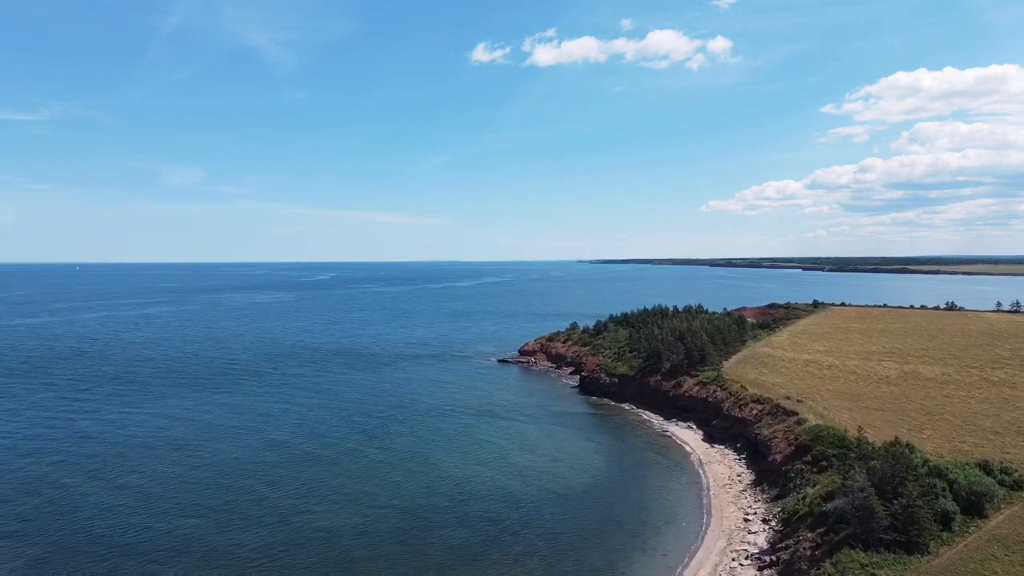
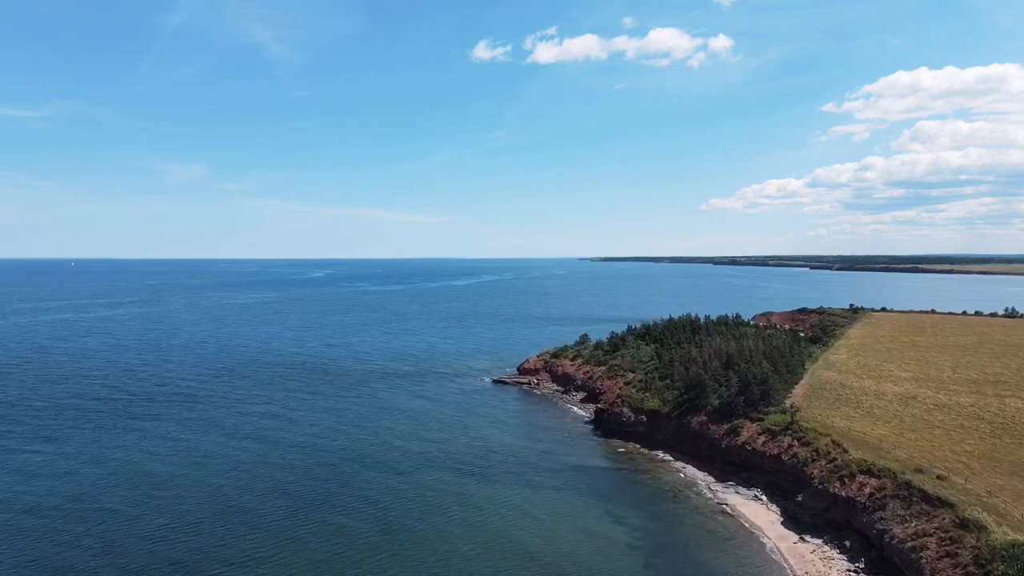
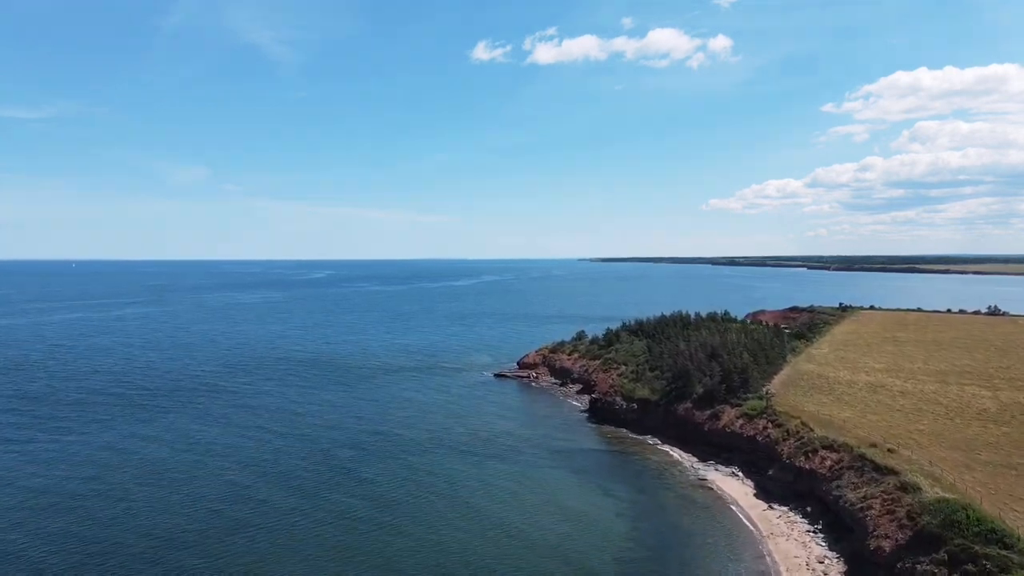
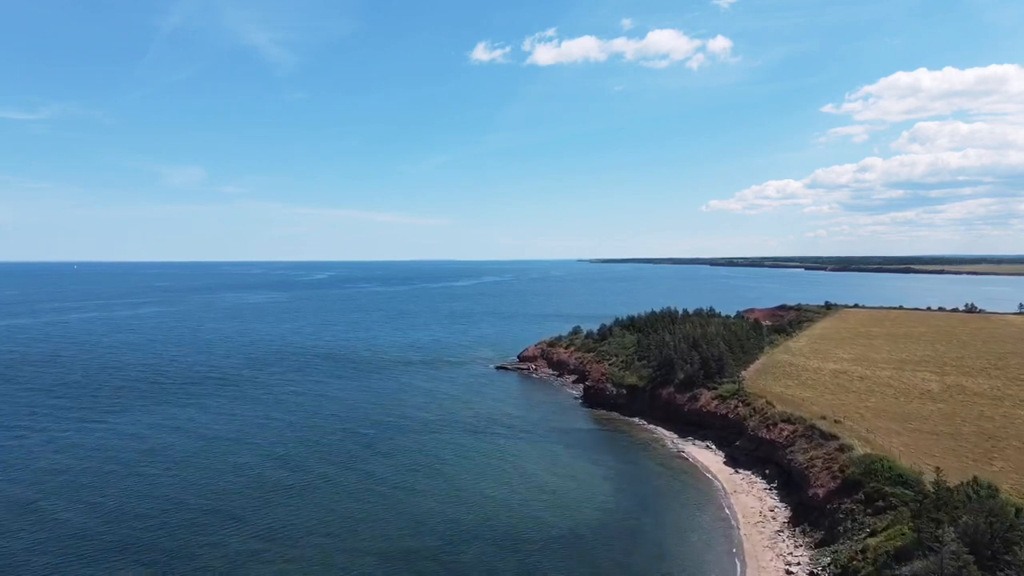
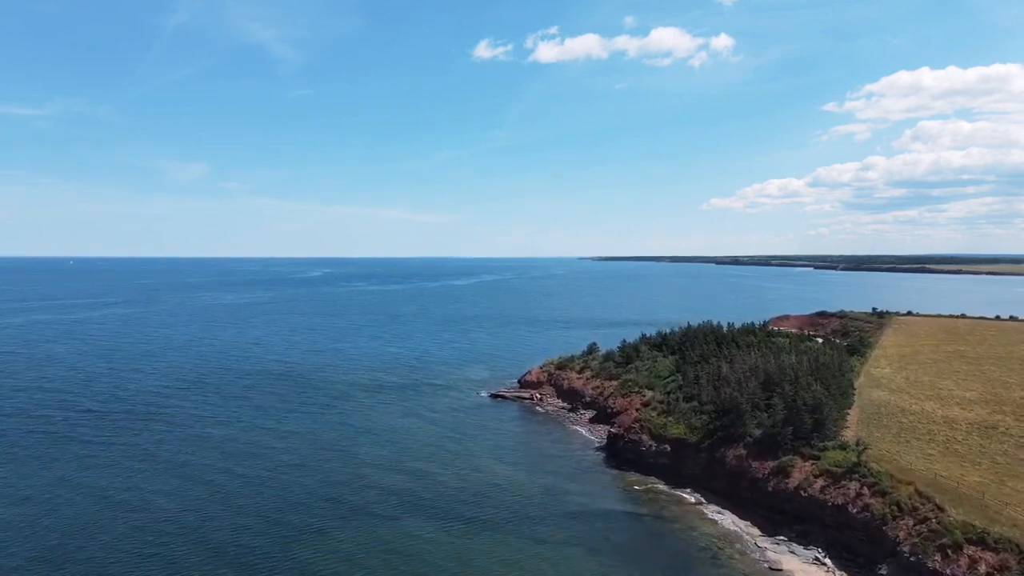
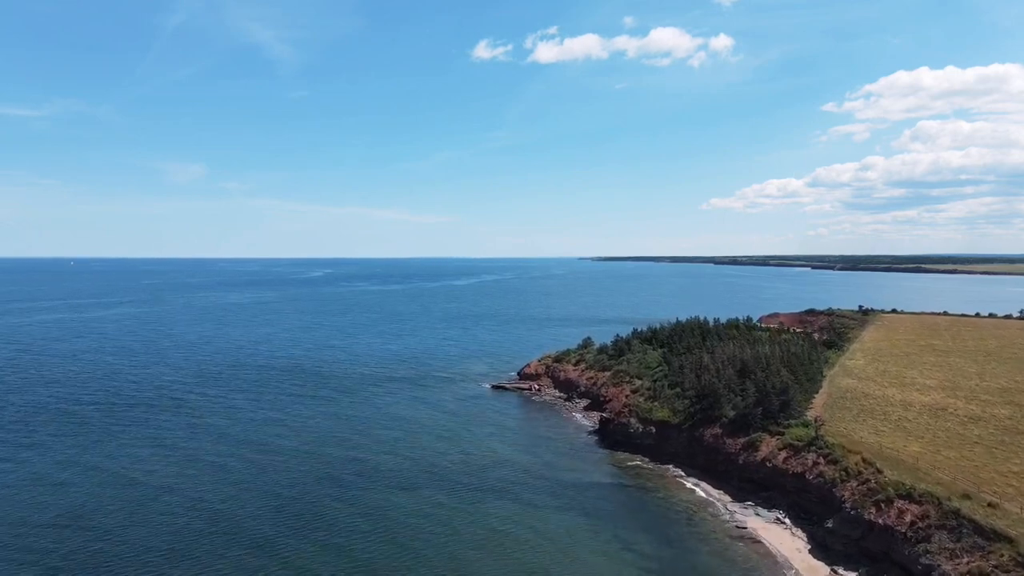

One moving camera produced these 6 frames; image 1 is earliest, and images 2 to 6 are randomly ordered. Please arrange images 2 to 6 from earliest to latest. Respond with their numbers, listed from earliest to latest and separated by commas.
4, 3, 2, 6, 5
